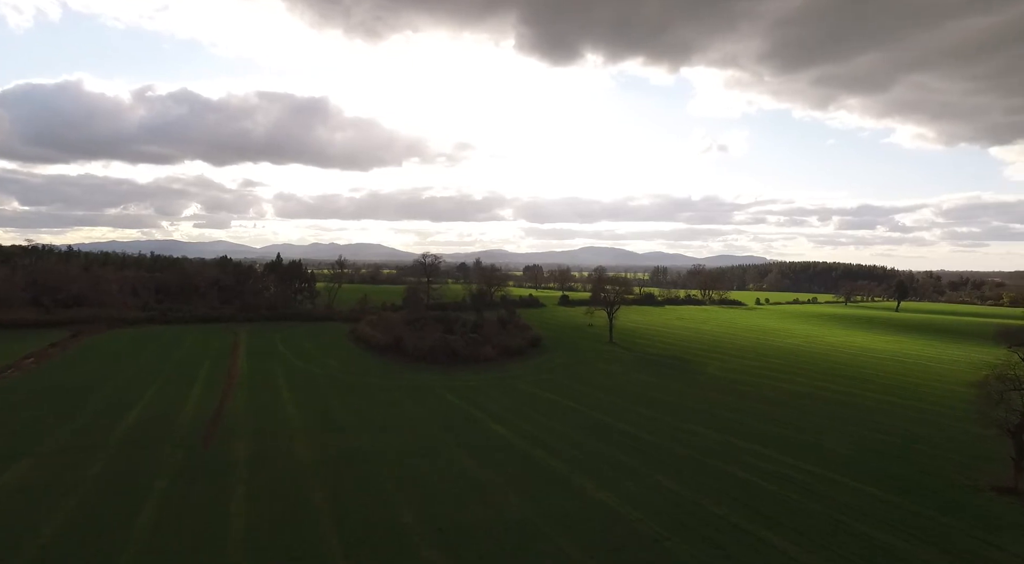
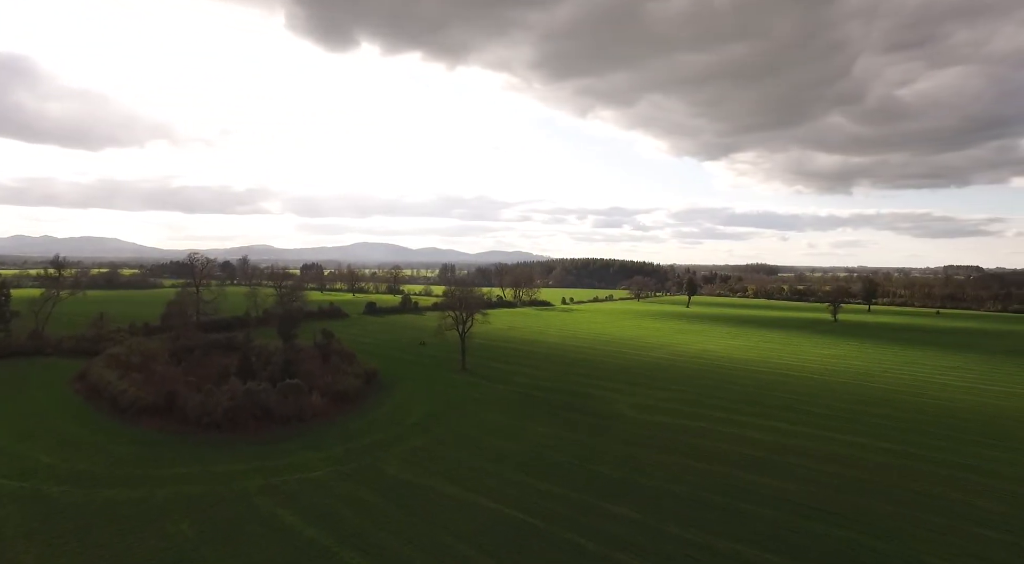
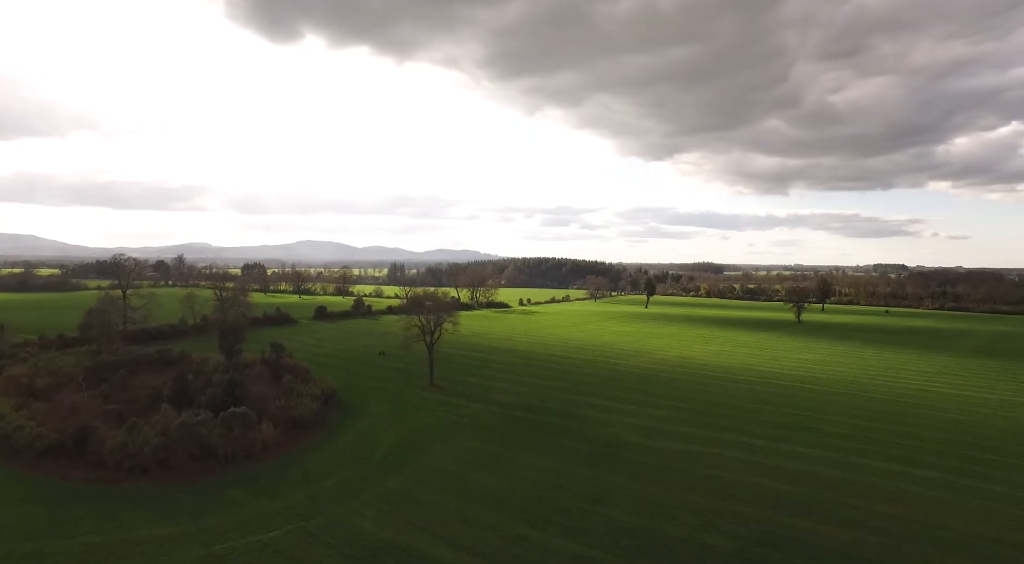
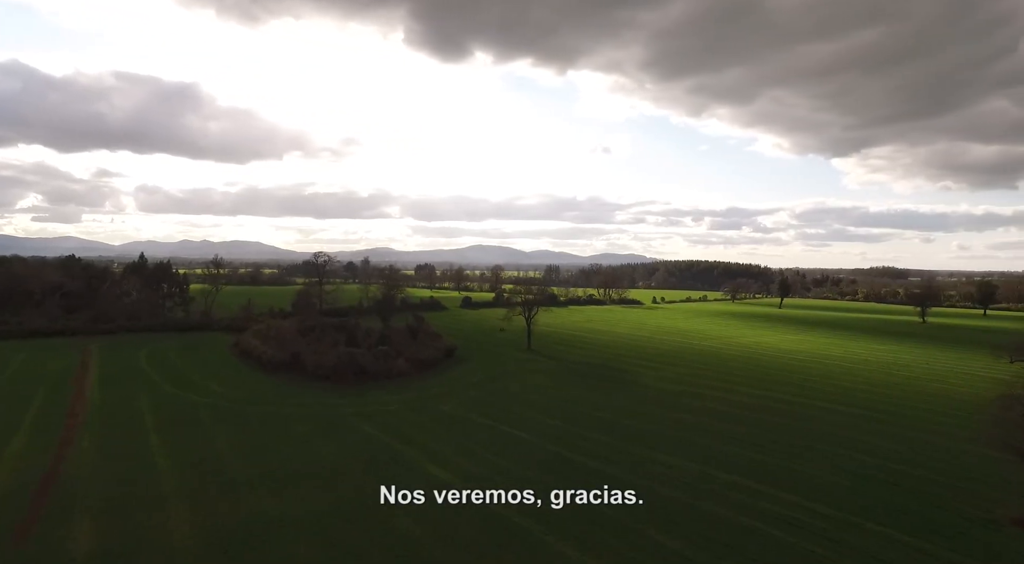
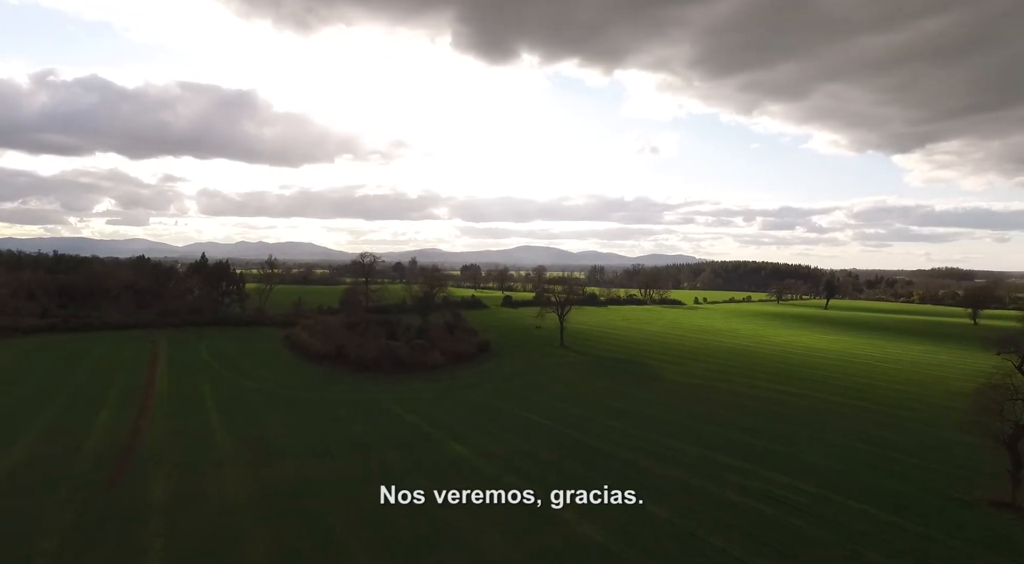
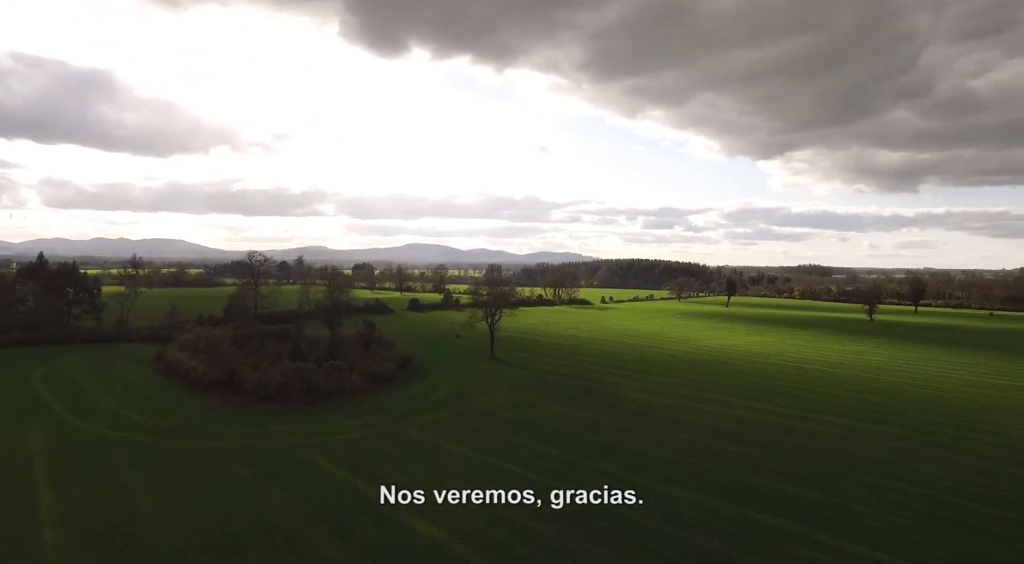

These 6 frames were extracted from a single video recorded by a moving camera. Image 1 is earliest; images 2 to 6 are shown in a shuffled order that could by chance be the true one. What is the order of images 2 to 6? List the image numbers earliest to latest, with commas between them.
5, 4, 6, 2, 3
